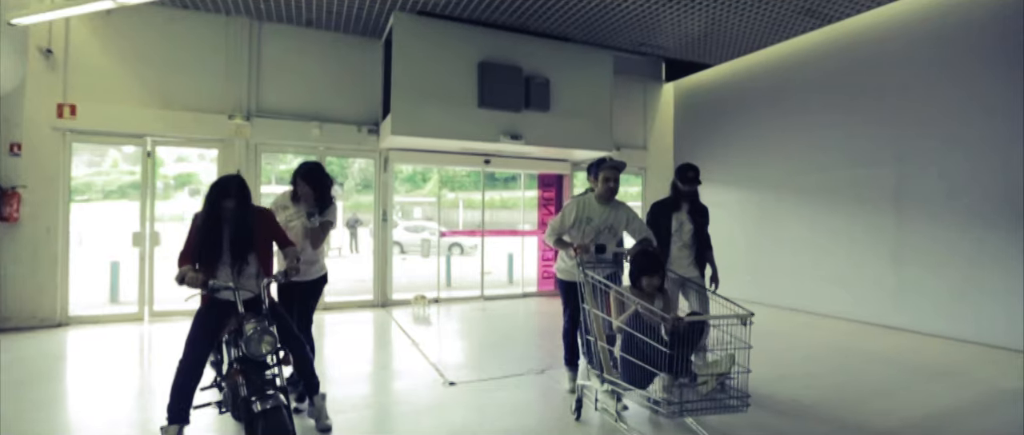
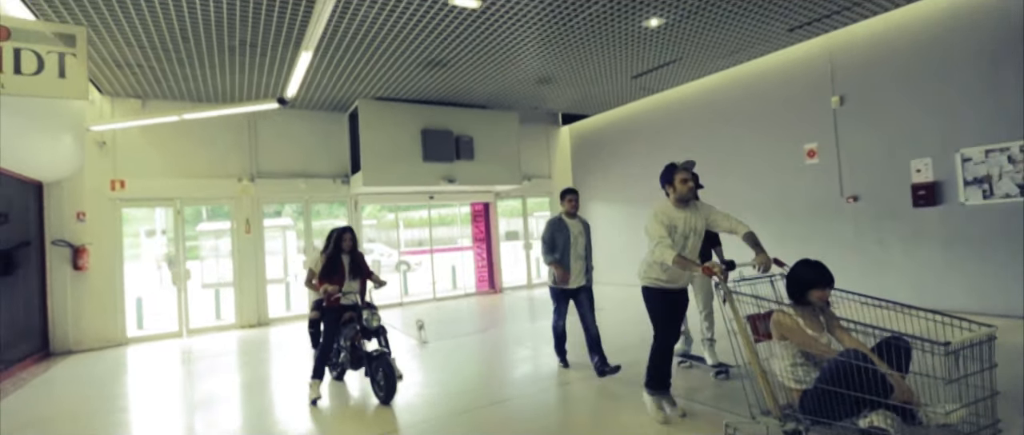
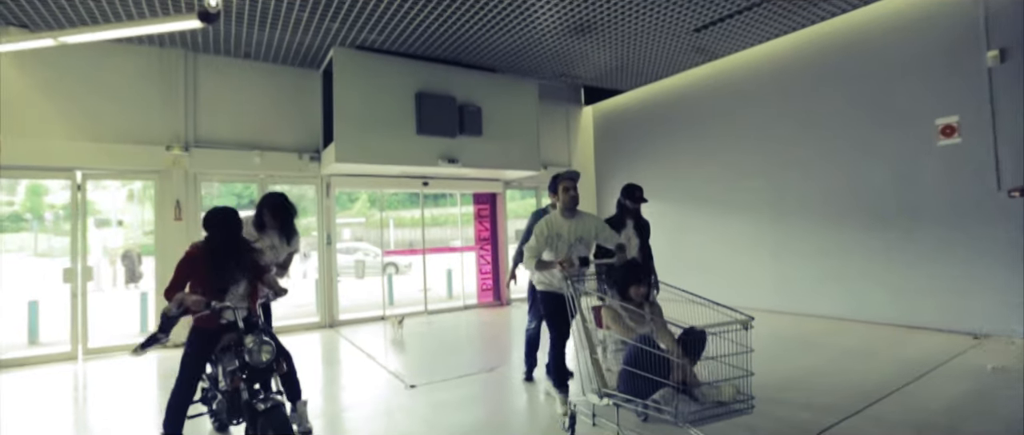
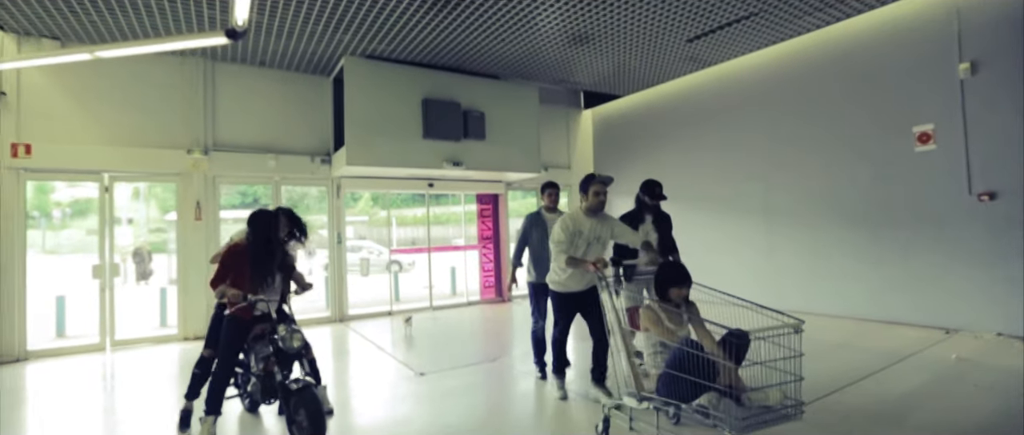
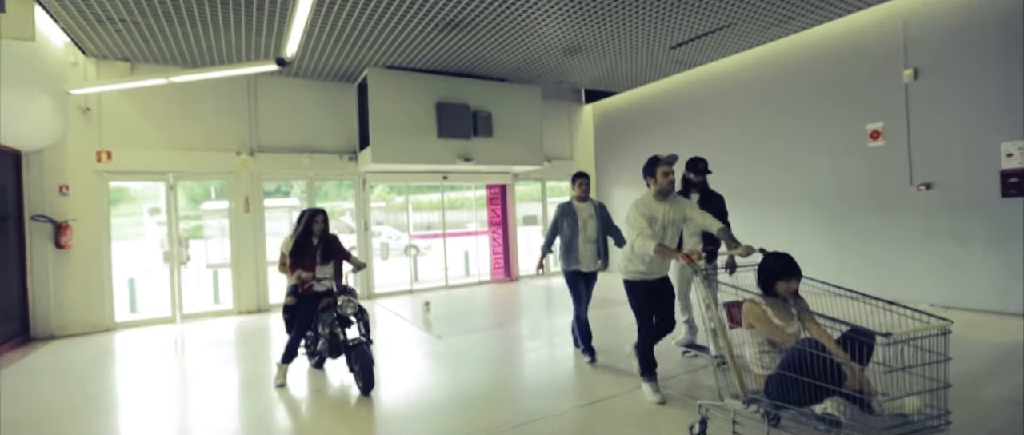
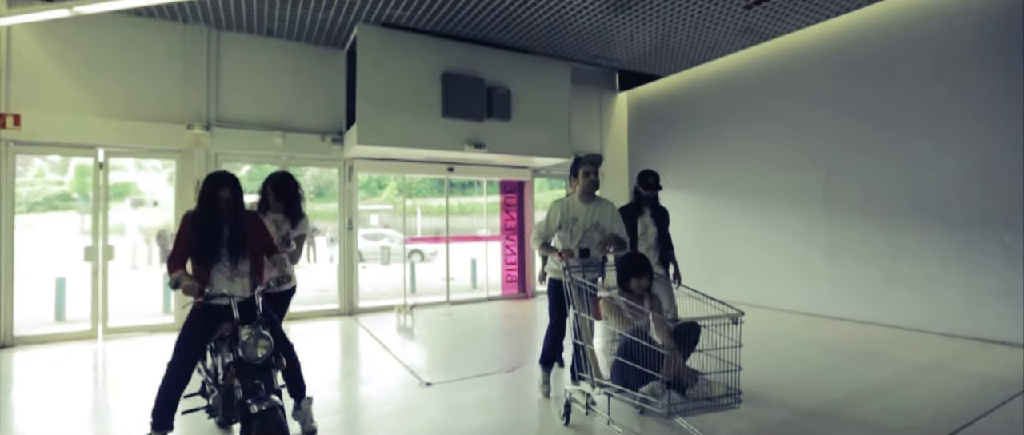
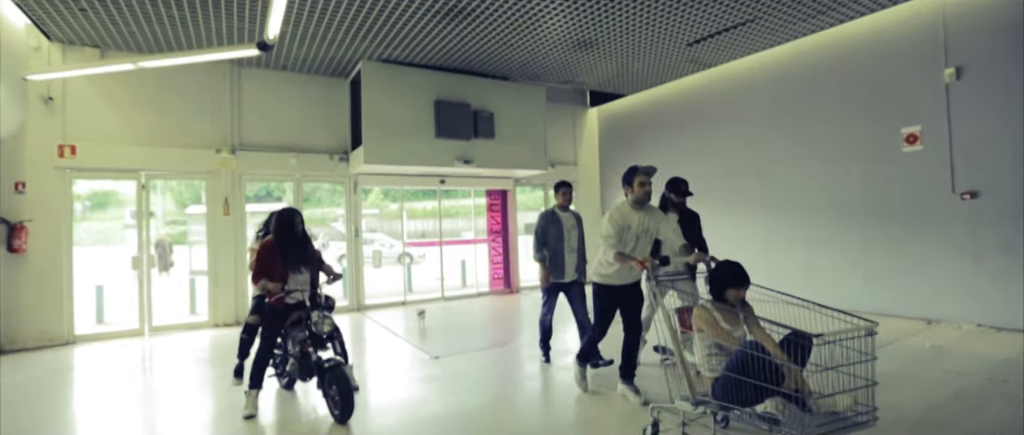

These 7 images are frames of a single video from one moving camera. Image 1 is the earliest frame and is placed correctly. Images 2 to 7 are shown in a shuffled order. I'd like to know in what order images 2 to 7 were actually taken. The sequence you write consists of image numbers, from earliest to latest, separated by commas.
6, 3, 4, 7, 5, 2
